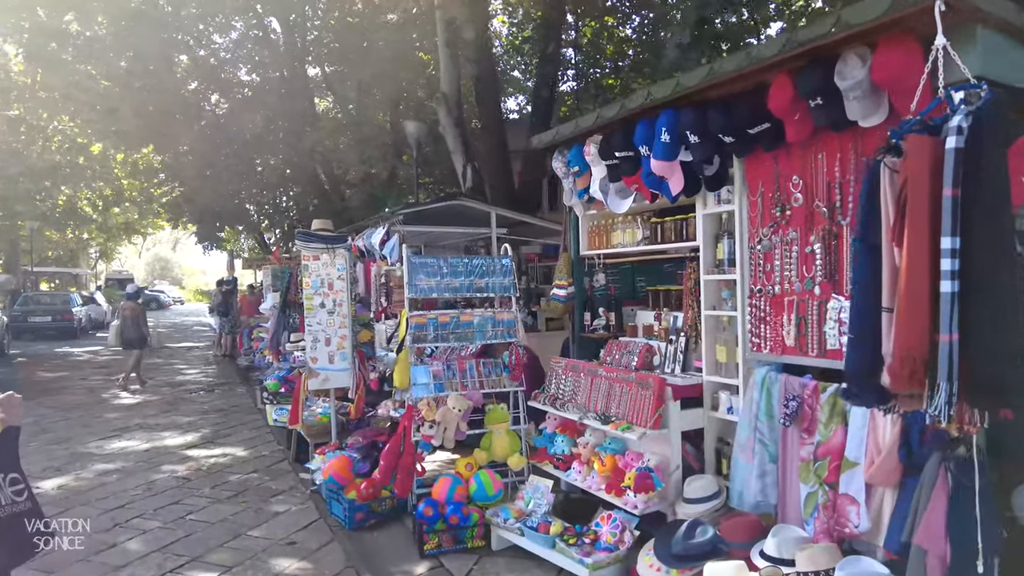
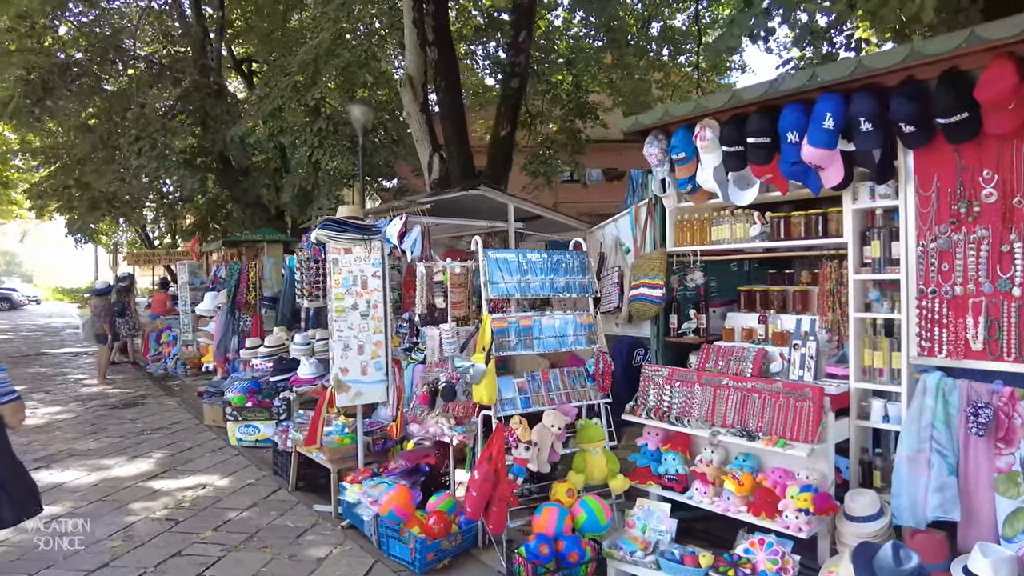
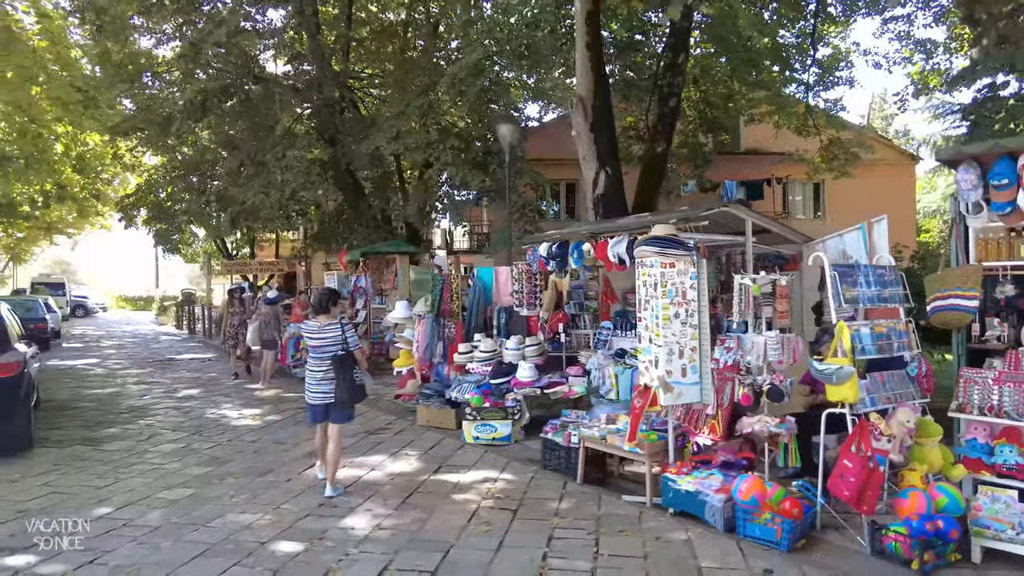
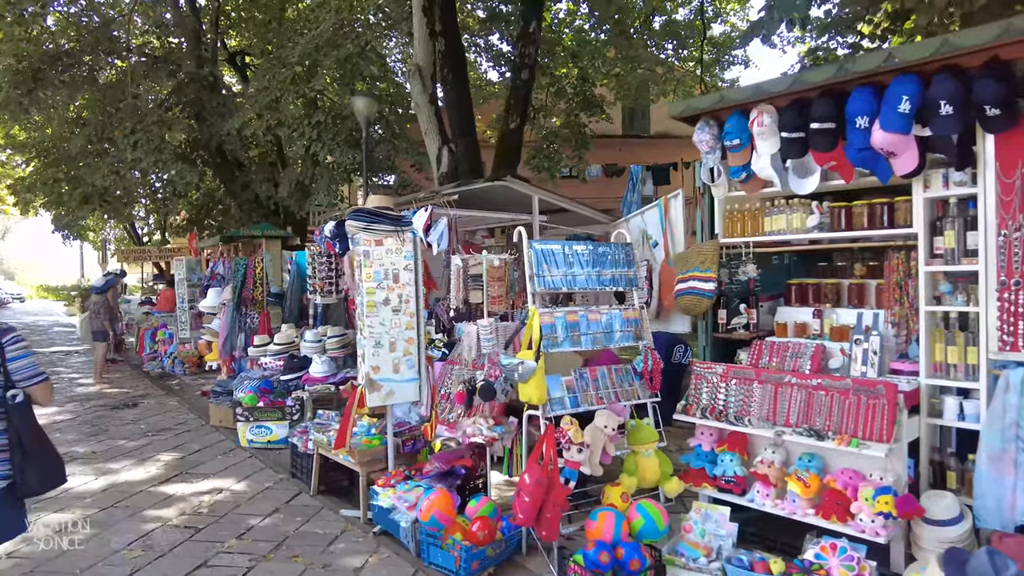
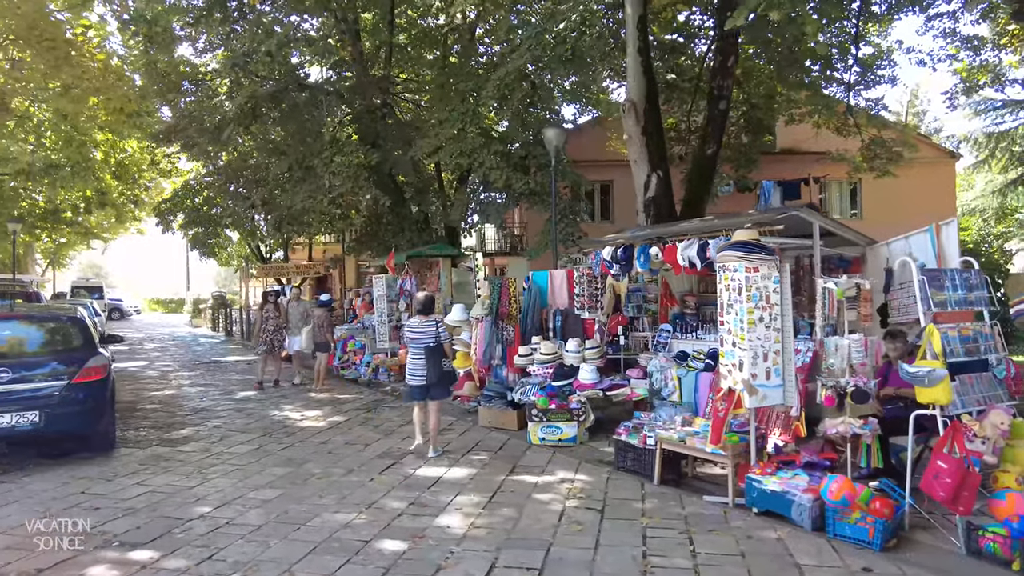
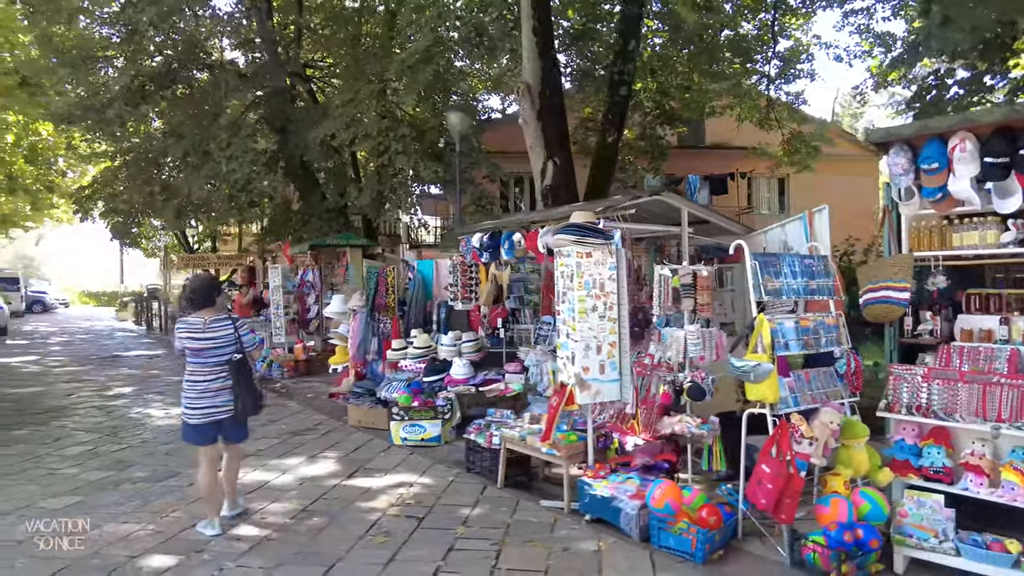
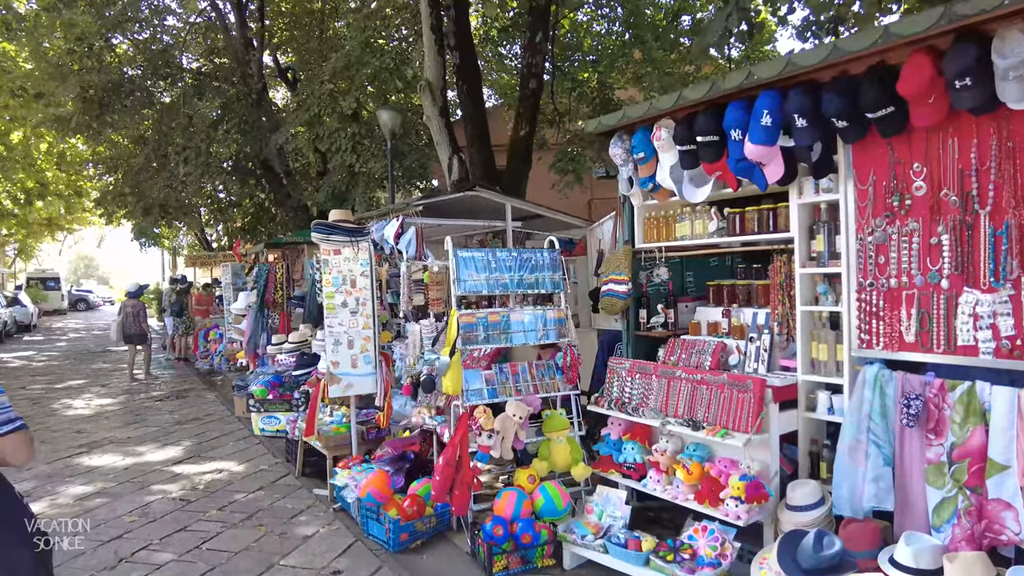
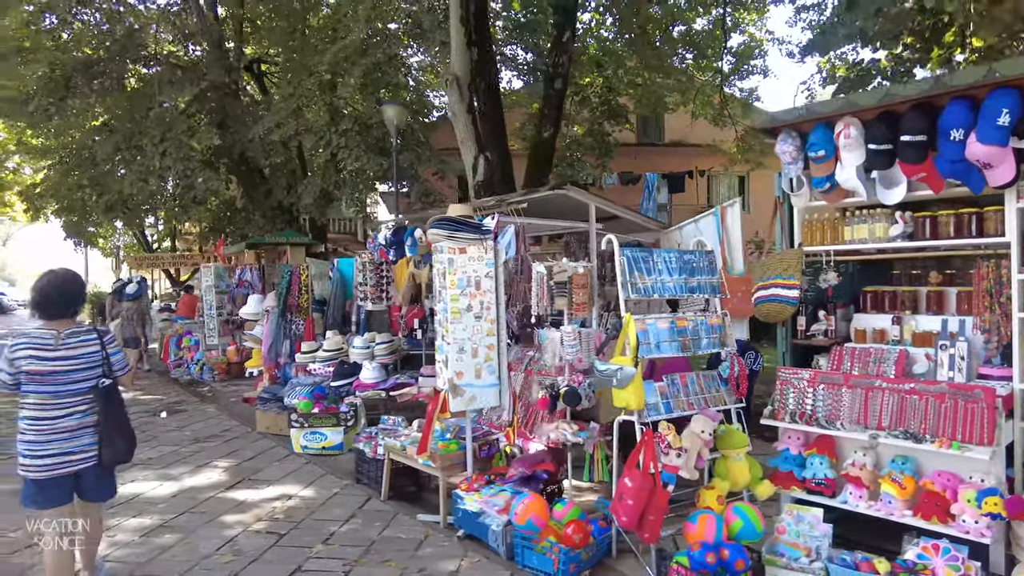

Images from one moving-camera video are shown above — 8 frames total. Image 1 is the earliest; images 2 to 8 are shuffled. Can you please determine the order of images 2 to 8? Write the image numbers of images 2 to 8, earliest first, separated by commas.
7, 2, 4, 8, 6, 3, 5
